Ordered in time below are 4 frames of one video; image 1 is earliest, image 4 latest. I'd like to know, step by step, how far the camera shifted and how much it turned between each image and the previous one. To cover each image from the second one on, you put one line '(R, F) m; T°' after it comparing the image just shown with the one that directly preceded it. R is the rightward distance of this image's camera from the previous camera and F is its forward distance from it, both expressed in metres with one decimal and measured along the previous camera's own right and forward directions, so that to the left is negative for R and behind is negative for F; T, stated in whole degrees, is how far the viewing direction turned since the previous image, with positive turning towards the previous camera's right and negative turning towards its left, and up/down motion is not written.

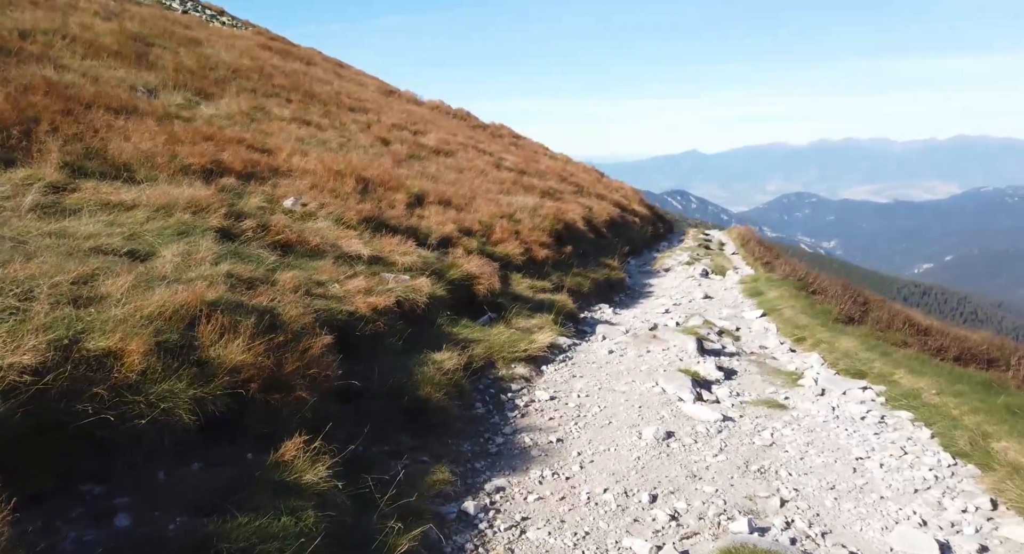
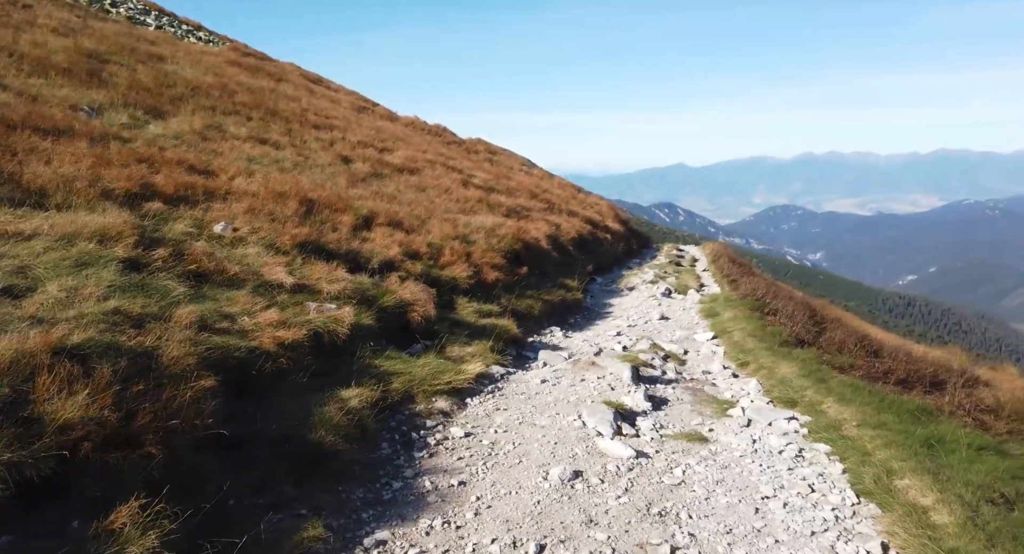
(+0.7, +0.2) m; +3°
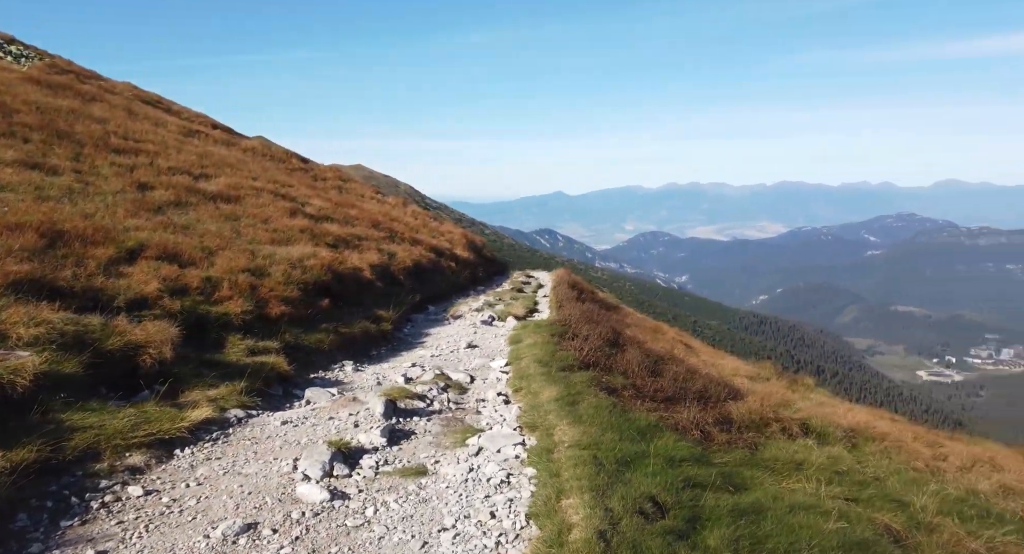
(+1.6, -0.1) m; +13°
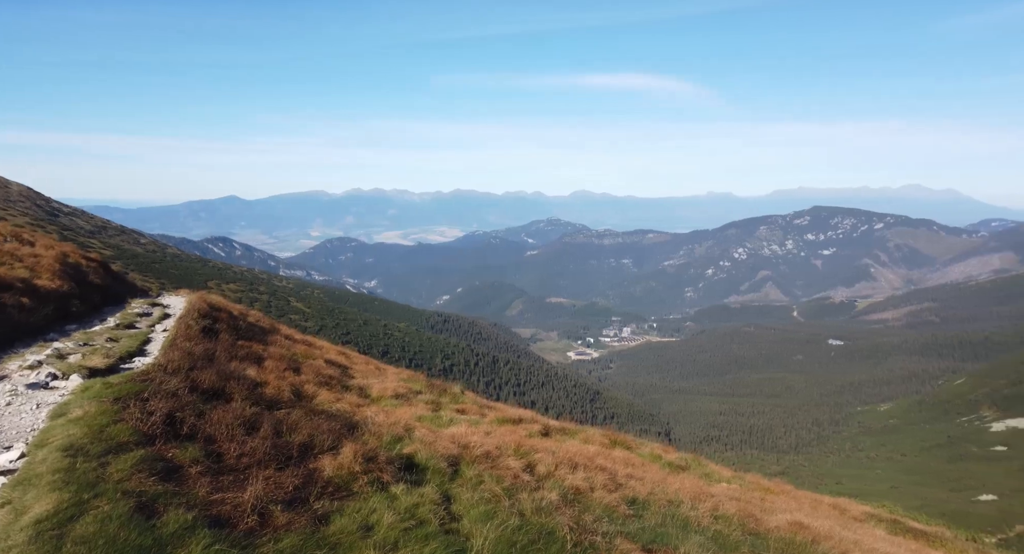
(+2.2, +1.2) m; +28°
